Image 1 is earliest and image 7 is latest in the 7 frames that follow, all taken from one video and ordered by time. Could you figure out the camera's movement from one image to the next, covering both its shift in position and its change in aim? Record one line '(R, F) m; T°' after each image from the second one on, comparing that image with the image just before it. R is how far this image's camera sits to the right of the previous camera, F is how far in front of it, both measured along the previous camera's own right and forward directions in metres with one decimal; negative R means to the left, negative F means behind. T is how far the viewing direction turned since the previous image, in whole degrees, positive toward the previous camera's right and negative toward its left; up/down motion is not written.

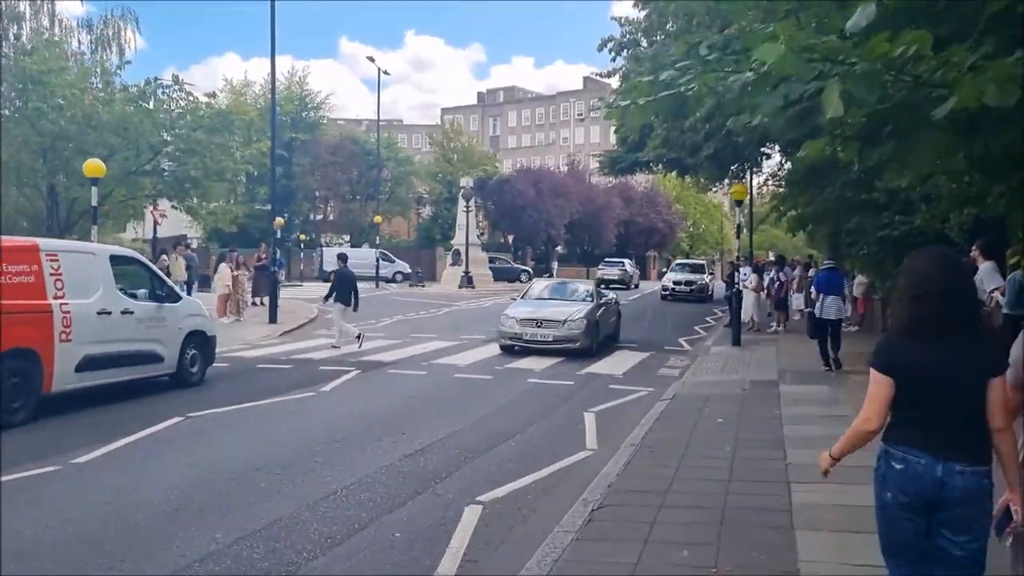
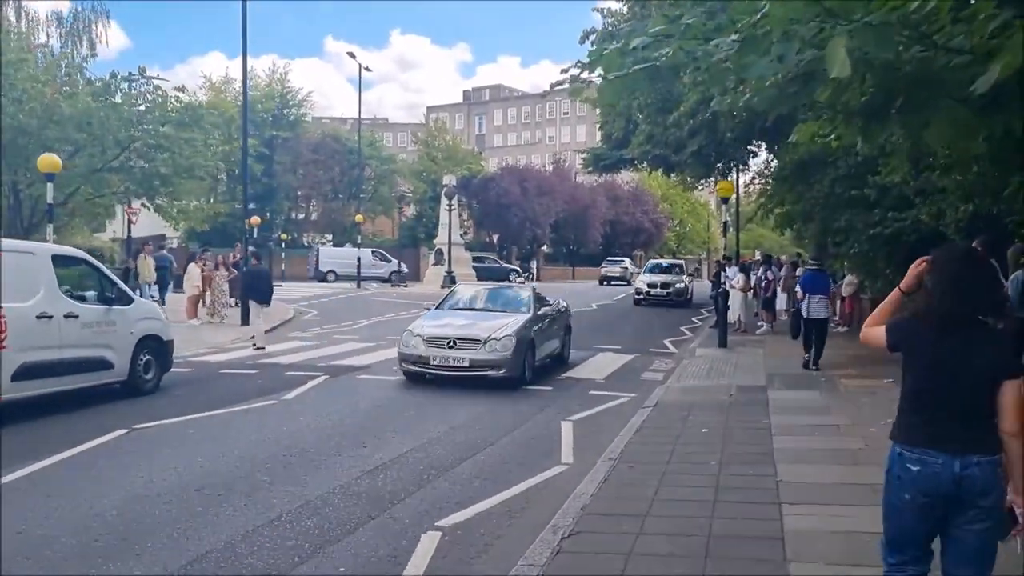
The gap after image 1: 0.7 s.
(+0.2, +0.7) m; +1°
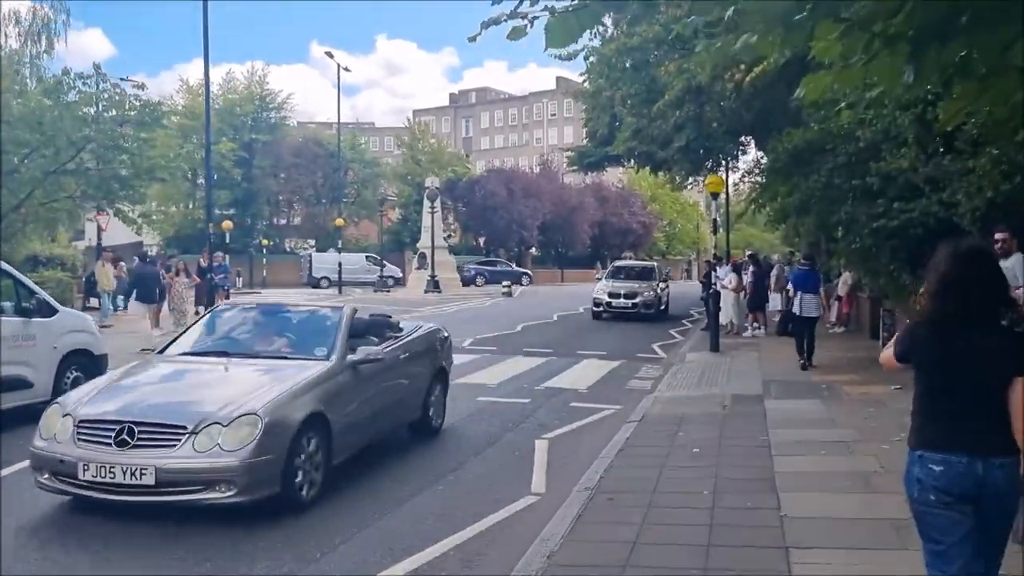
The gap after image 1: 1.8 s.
(+0.2, +1.3) m; 0°
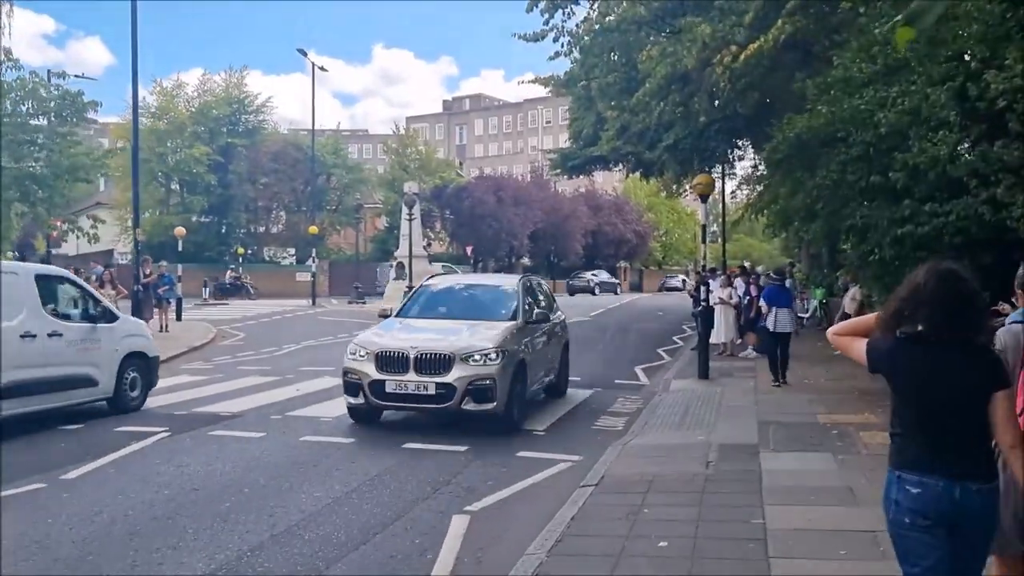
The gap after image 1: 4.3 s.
(+0.6, +2.7) m; 0°
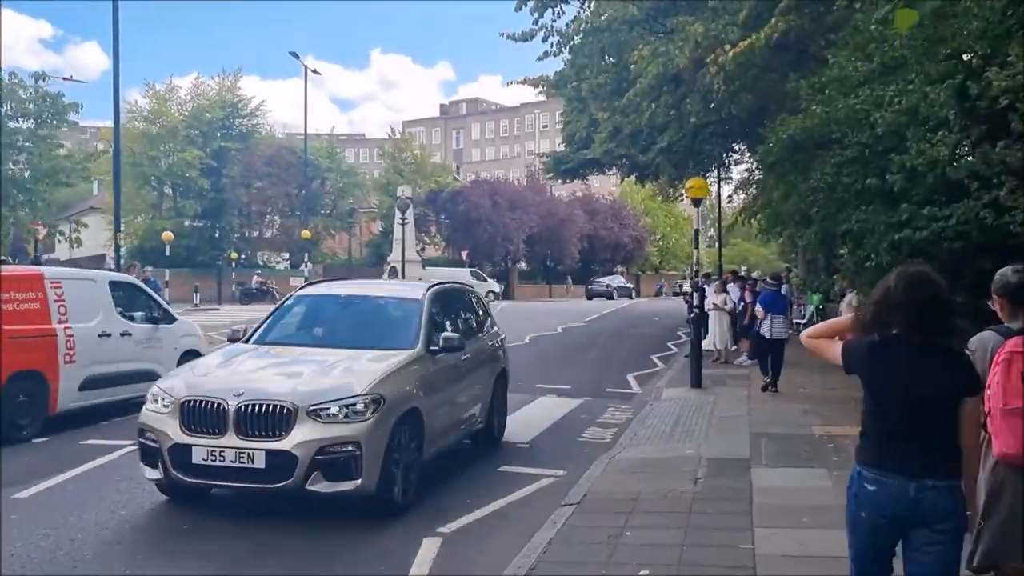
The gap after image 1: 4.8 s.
(+0.2, +0.4) m; 0°
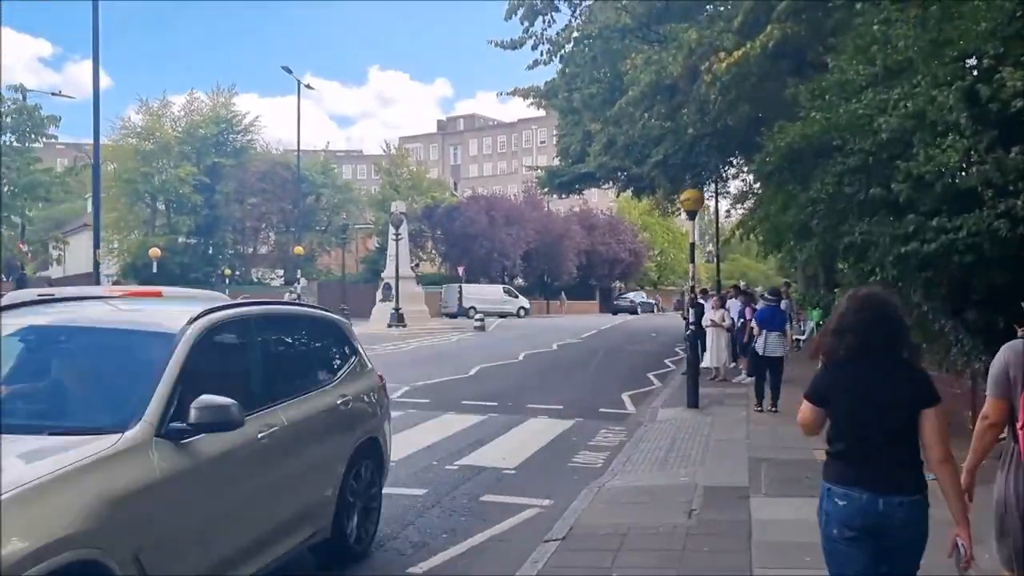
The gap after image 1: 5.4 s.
(+0.2, +0.6) m; 0°
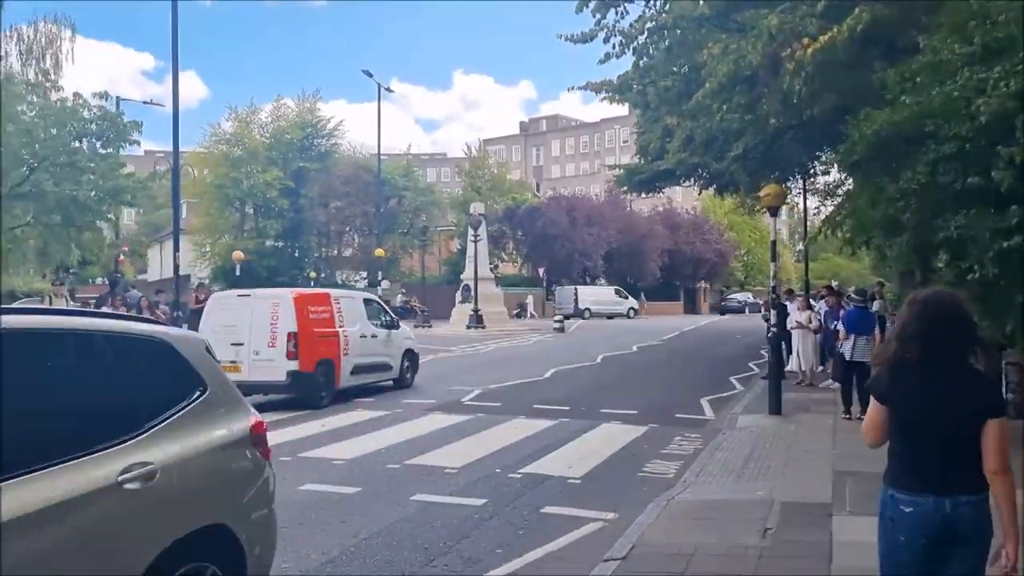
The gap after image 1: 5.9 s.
(+0.2, +0.6) m; -5°
